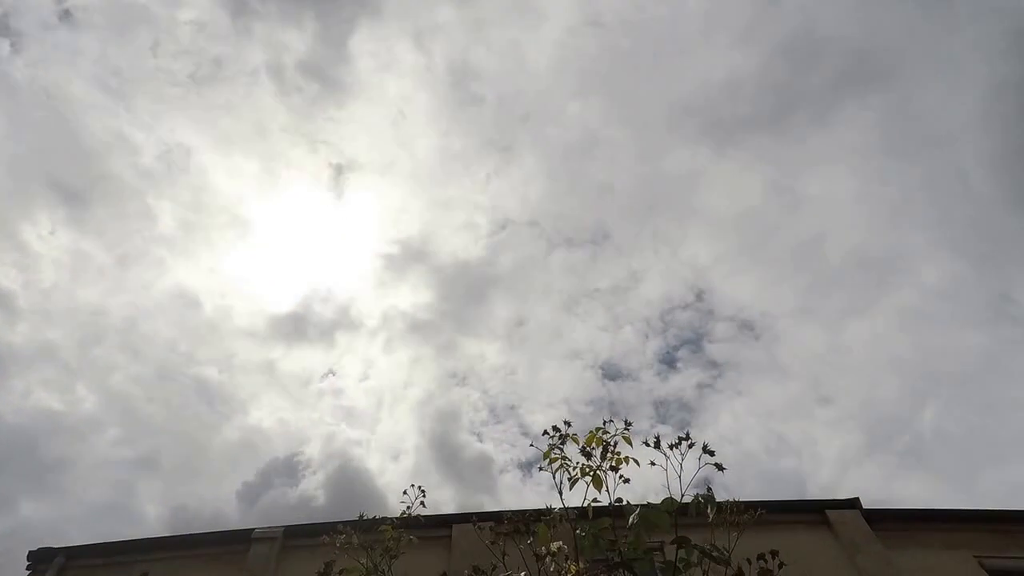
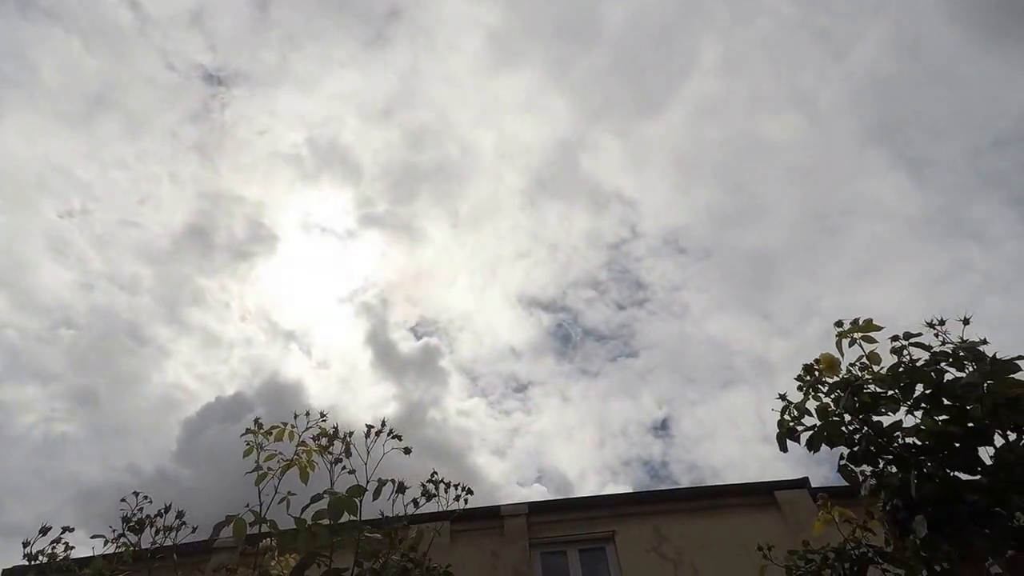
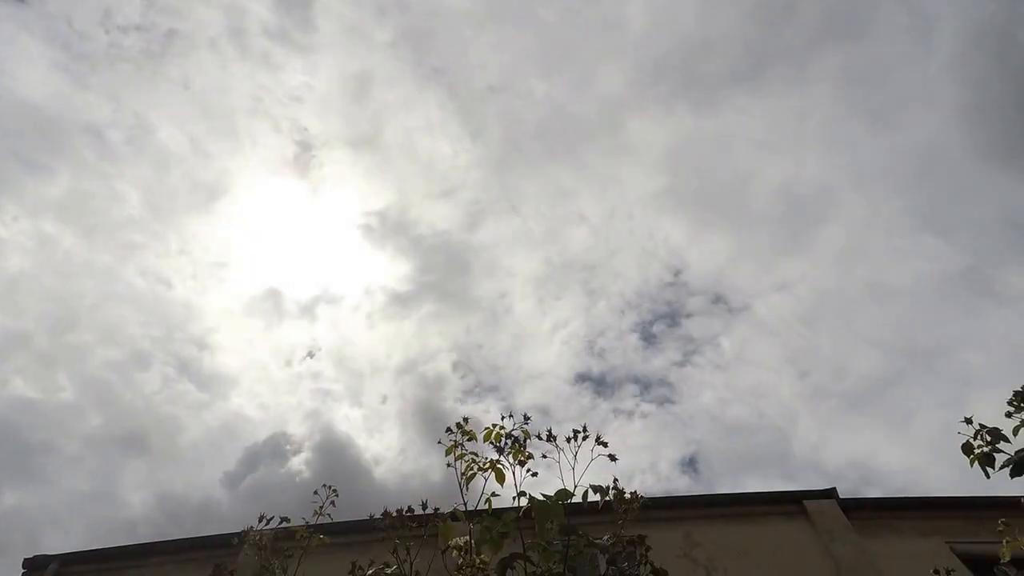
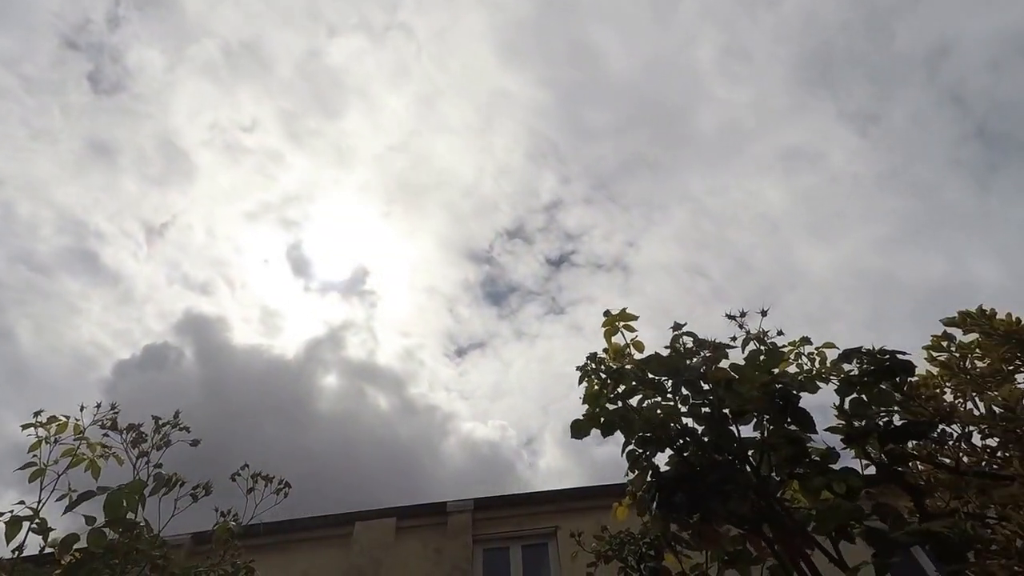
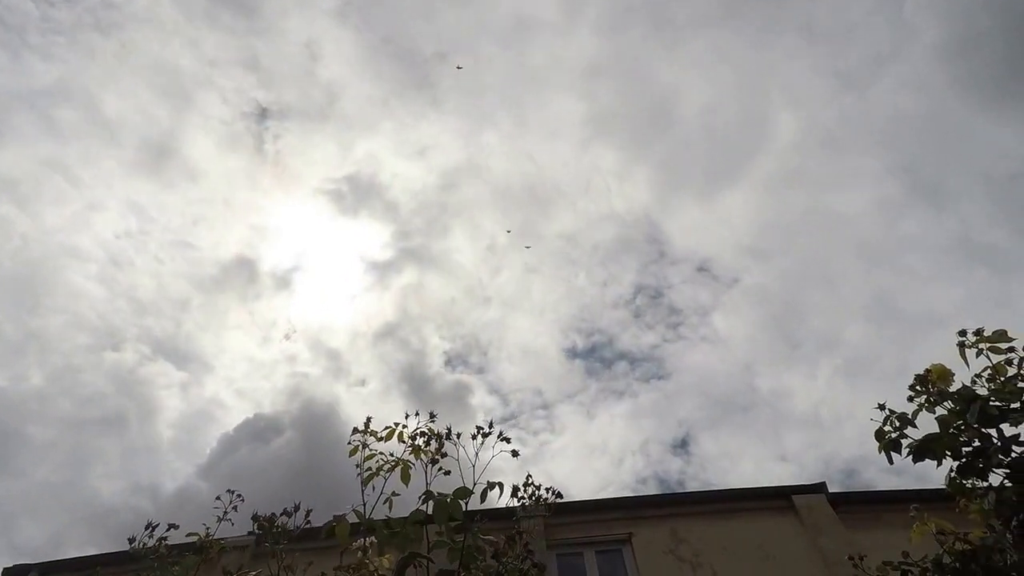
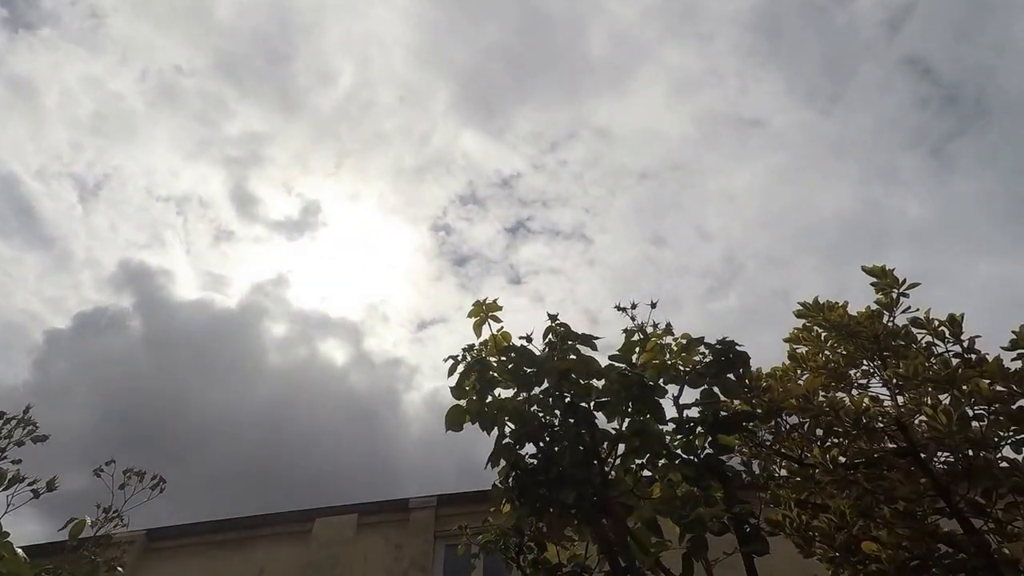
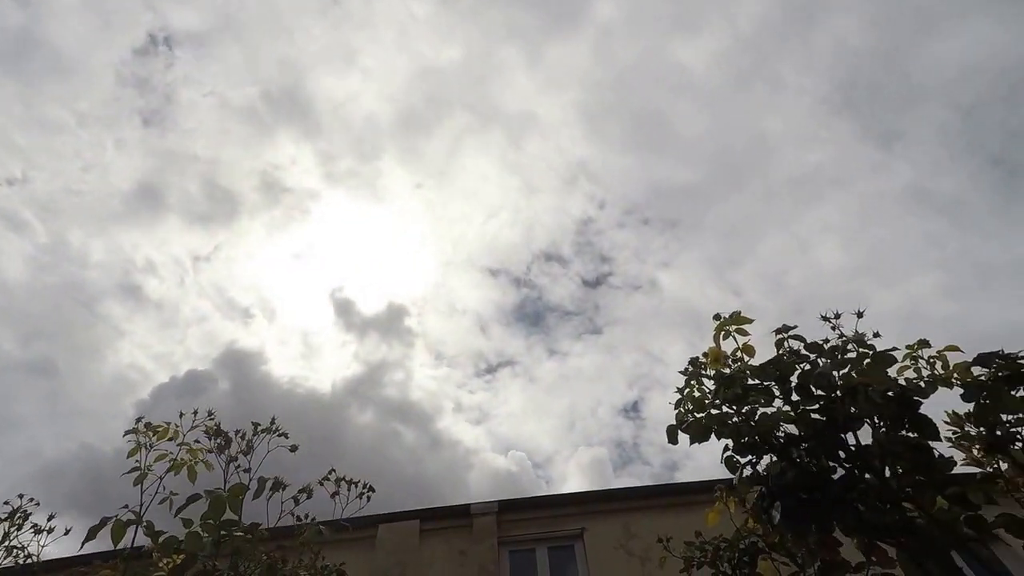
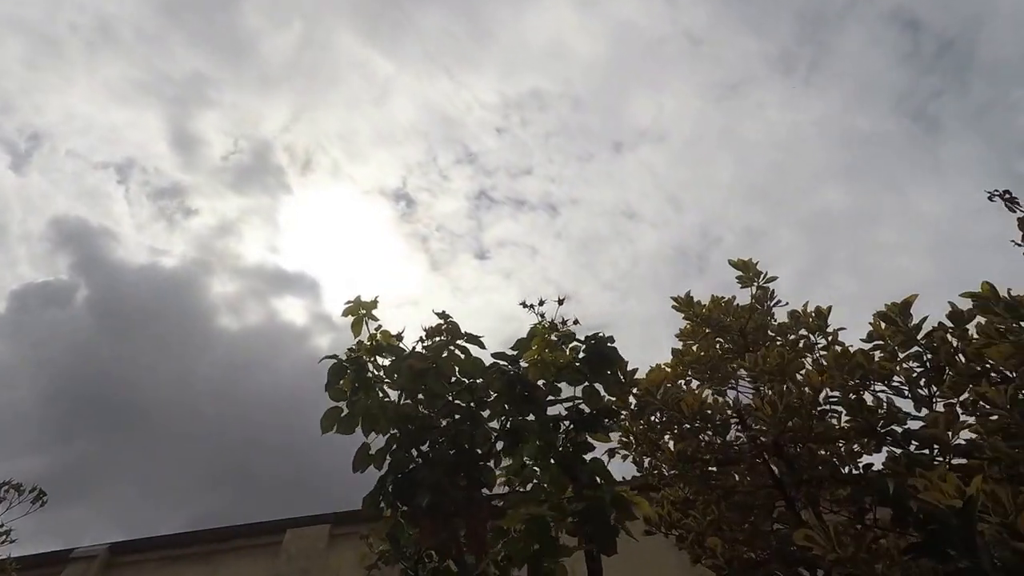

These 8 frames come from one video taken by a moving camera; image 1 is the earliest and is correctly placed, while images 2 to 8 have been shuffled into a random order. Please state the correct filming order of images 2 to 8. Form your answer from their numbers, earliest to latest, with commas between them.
3, 5, 2, 7, 4, 6, 8
